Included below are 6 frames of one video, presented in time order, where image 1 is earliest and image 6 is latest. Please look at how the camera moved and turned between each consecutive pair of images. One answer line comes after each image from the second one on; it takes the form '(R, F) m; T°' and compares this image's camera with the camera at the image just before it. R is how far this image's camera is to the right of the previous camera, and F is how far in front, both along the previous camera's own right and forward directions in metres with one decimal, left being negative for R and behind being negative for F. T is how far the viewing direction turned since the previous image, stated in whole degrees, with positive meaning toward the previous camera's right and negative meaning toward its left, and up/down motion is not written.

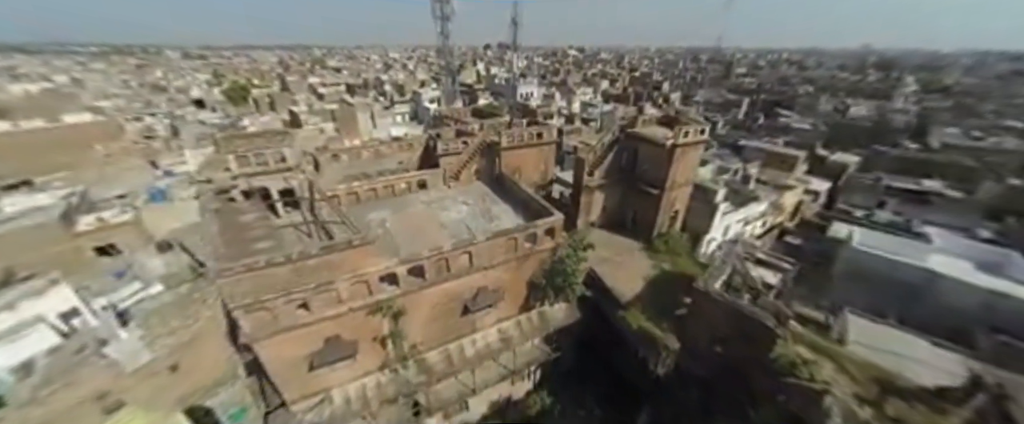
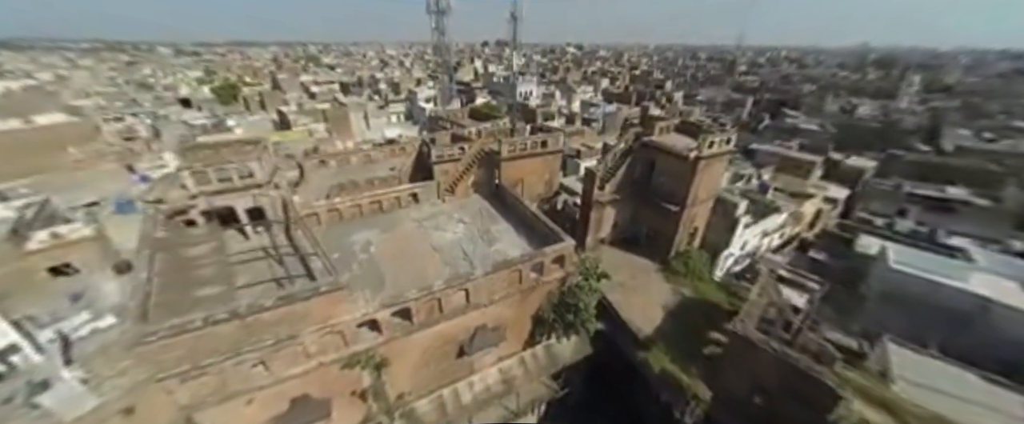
(-0.2, +1.6) m; 0°
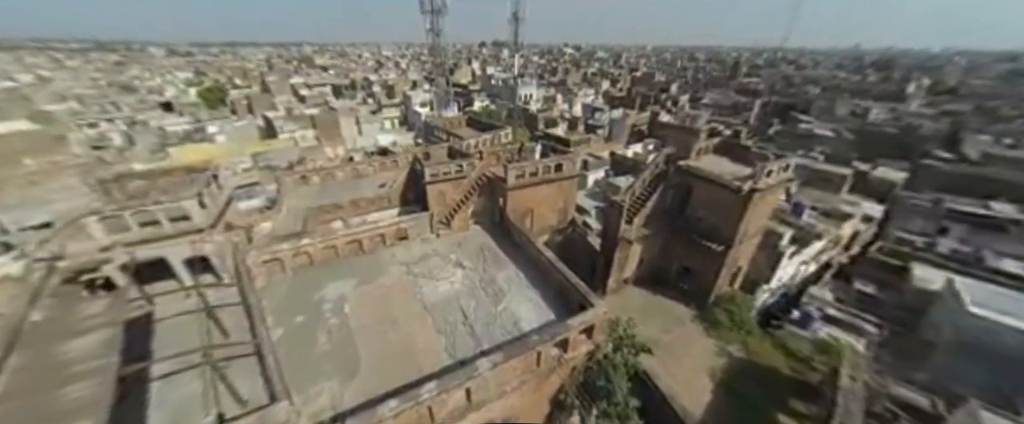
(-0.4, +2.3) m; 0°
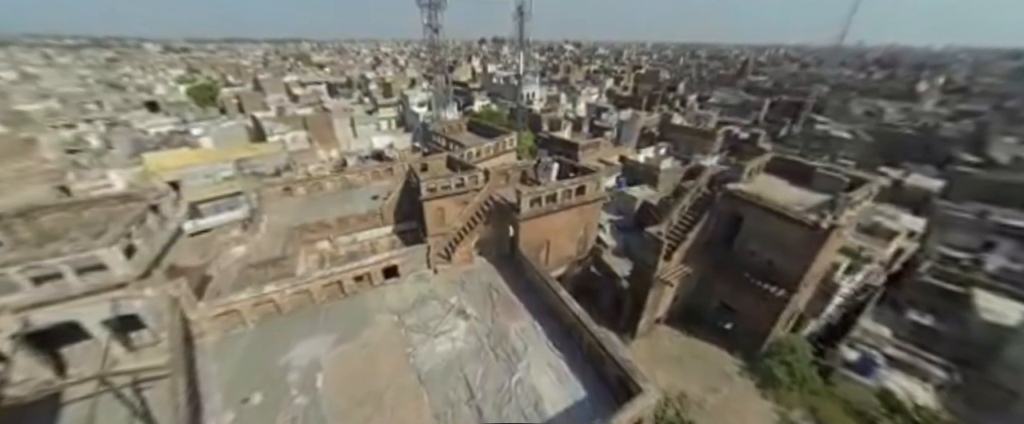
(-0.4, +1.9) m; 0°
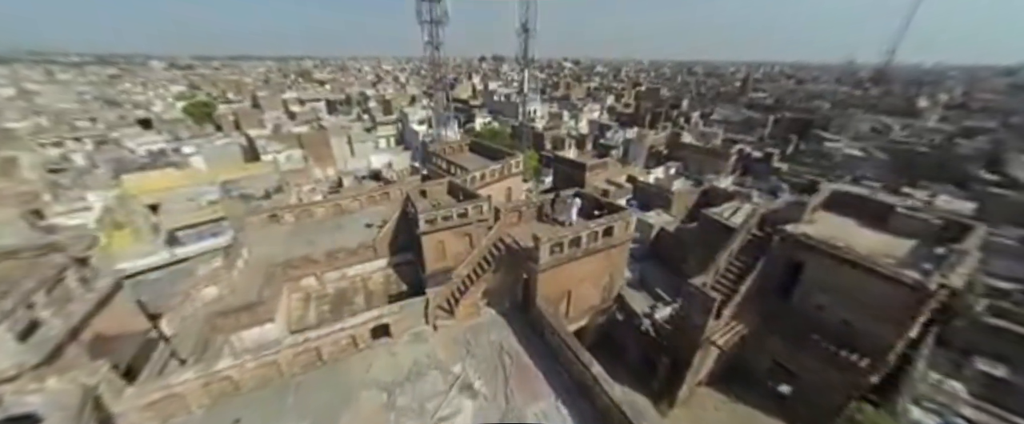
(-0.4, +1.5) m; 0°
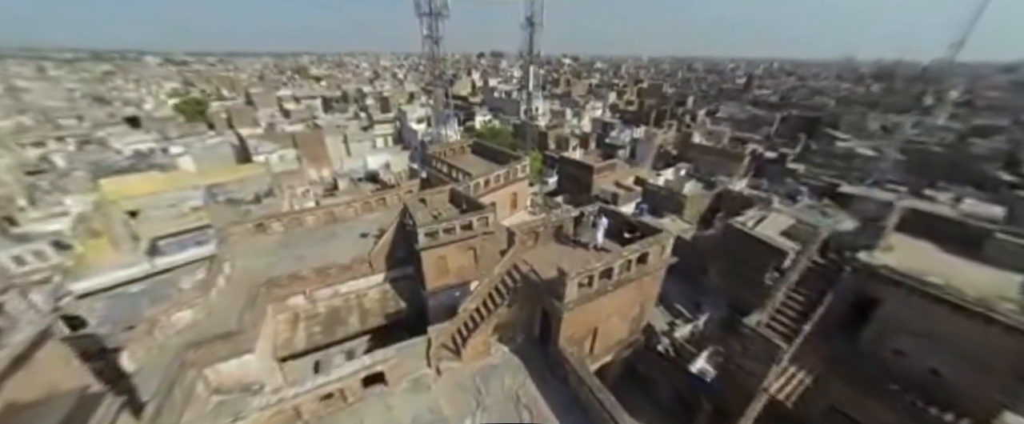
(-0.4, +1.3) m; 0°
